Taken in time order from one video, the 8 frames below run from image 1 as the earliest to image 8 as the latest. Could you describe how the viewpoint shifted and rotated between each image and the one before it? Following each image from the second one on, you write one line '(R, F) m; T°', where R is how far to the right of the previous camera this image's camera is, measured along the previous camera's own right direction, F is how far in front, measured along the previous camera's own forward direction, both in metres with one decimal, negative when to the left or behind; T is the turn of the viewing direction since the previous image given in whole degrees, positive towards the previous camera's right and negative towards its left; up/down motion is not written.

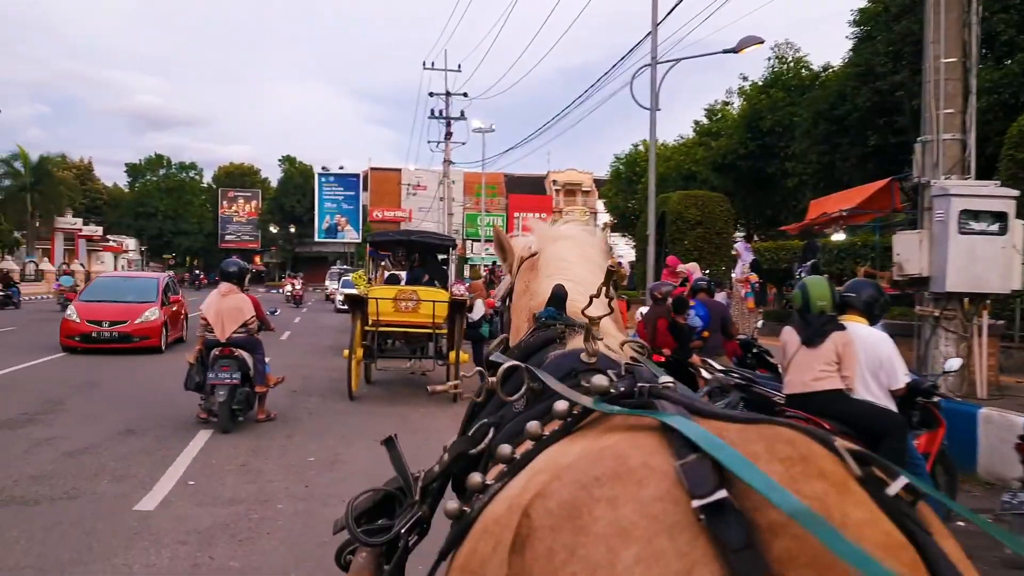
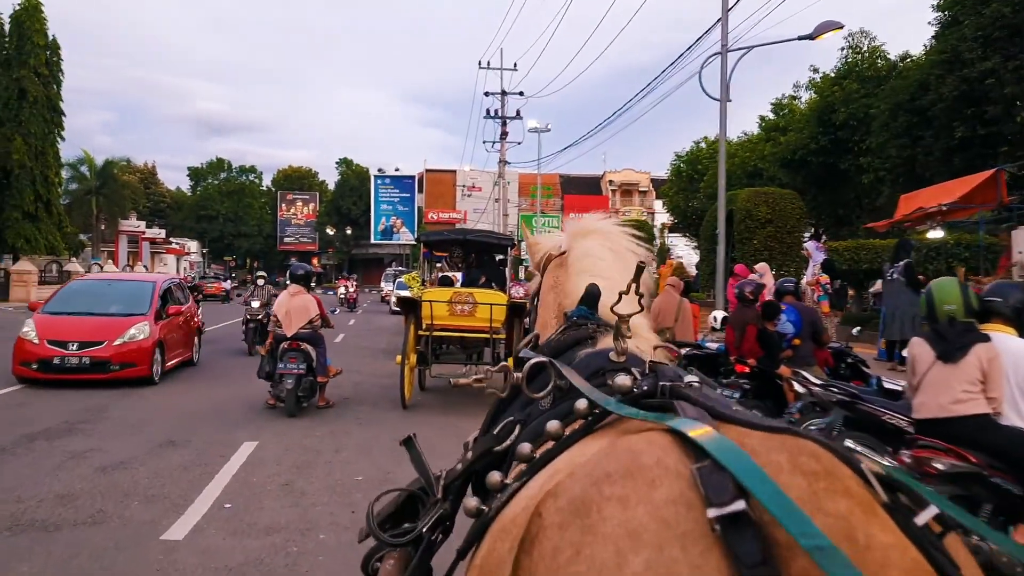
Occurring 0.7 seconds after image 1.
(-0.1, +0.7) m; -4°
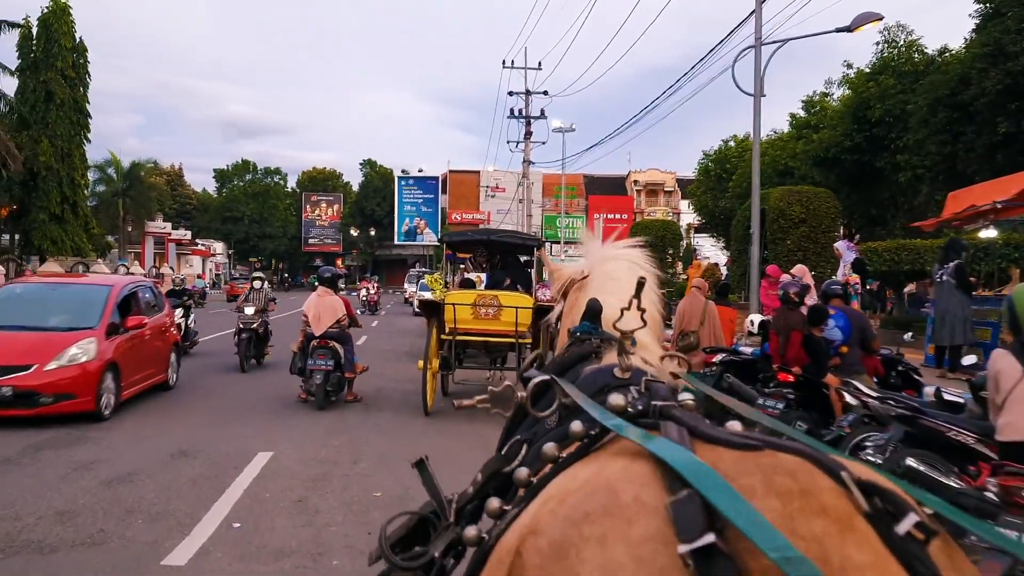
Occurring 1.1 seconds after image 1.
(0.0, +0.4) m; -2°
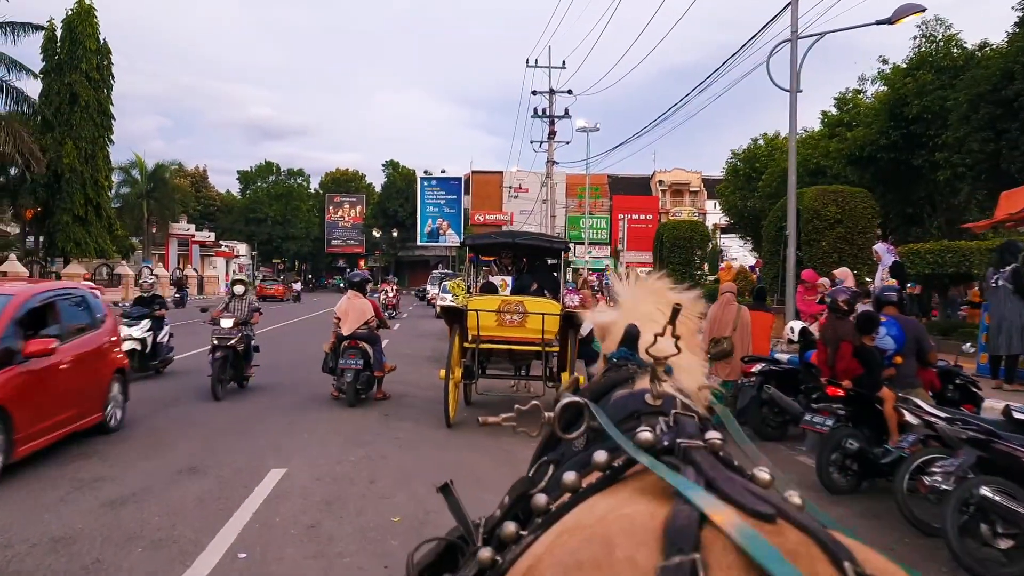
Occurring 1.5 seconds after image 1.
(0.0, +0.4) m; -2°
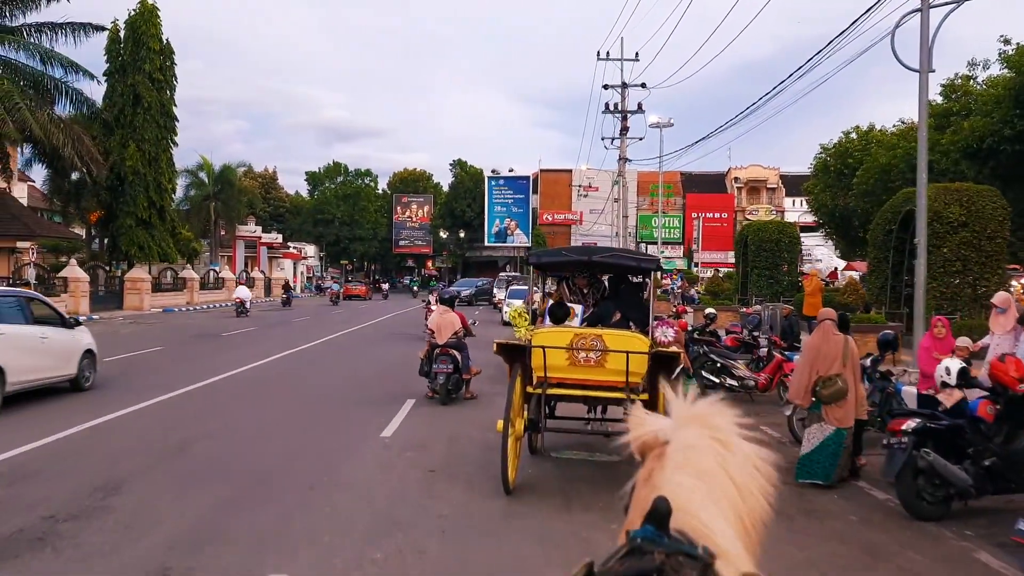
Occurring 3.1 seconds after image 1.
(-0.1, +1.7) m; -5°
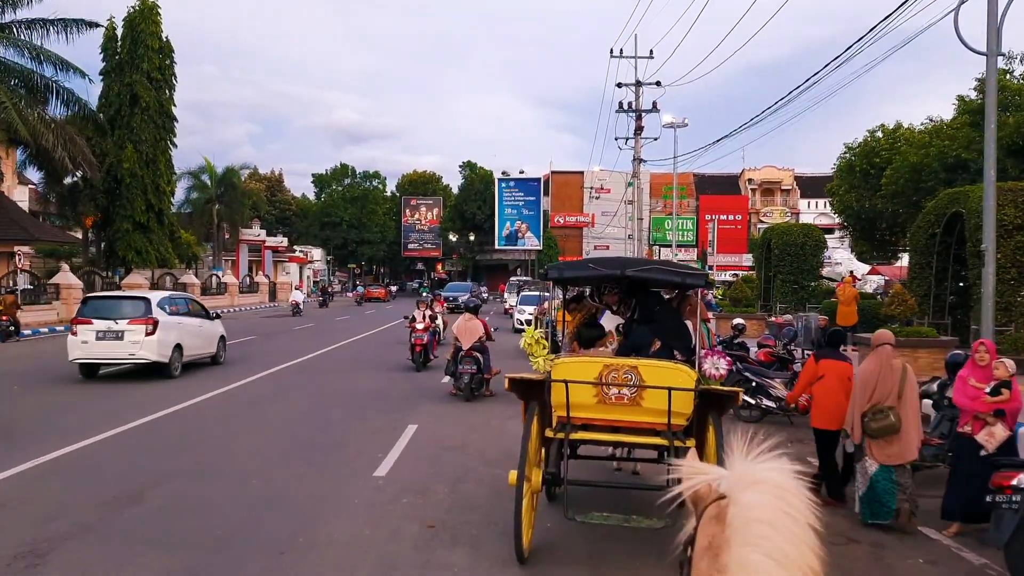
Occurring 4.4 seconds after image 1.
(0.0, +1.2) m; -1°
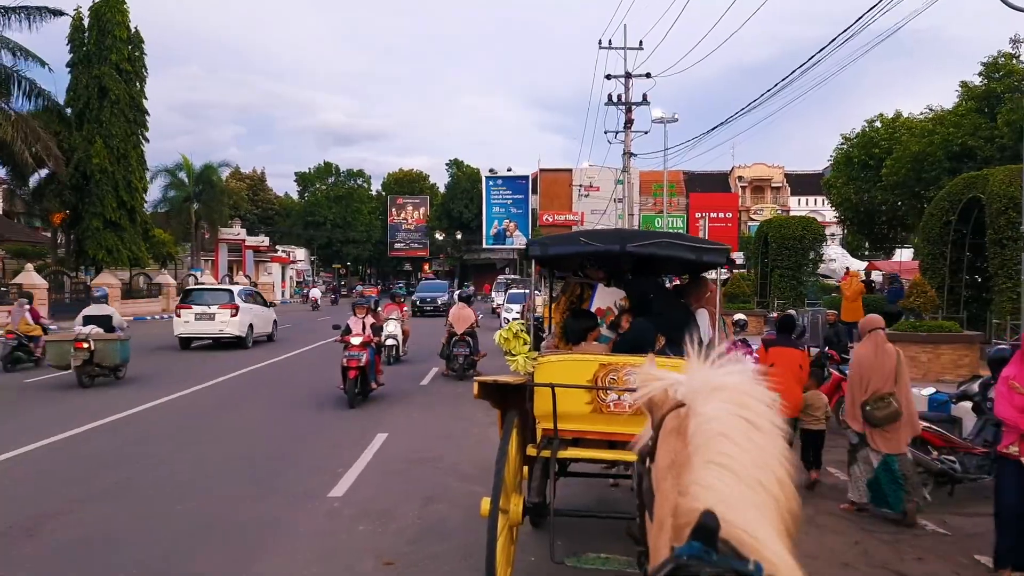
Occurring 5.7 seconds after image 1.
(+0.1, +1.1) m; +1°
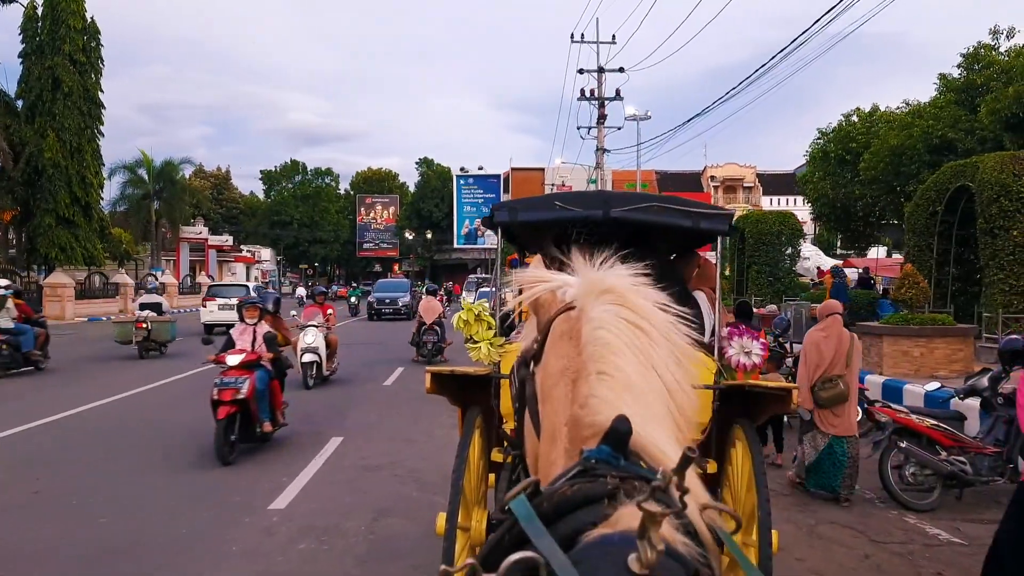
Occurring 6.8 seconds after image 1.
(0.0, +0.8) m; +2°
